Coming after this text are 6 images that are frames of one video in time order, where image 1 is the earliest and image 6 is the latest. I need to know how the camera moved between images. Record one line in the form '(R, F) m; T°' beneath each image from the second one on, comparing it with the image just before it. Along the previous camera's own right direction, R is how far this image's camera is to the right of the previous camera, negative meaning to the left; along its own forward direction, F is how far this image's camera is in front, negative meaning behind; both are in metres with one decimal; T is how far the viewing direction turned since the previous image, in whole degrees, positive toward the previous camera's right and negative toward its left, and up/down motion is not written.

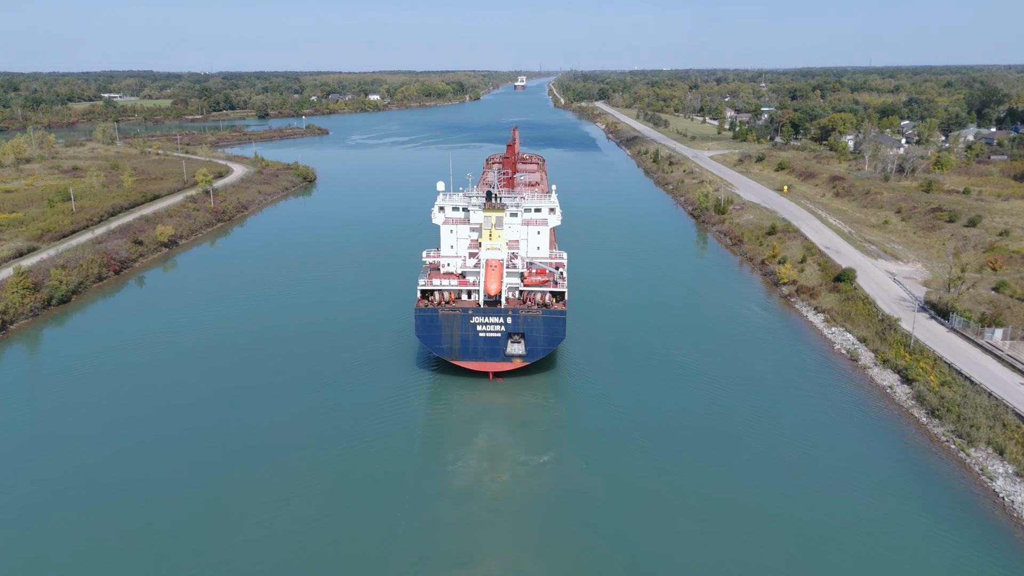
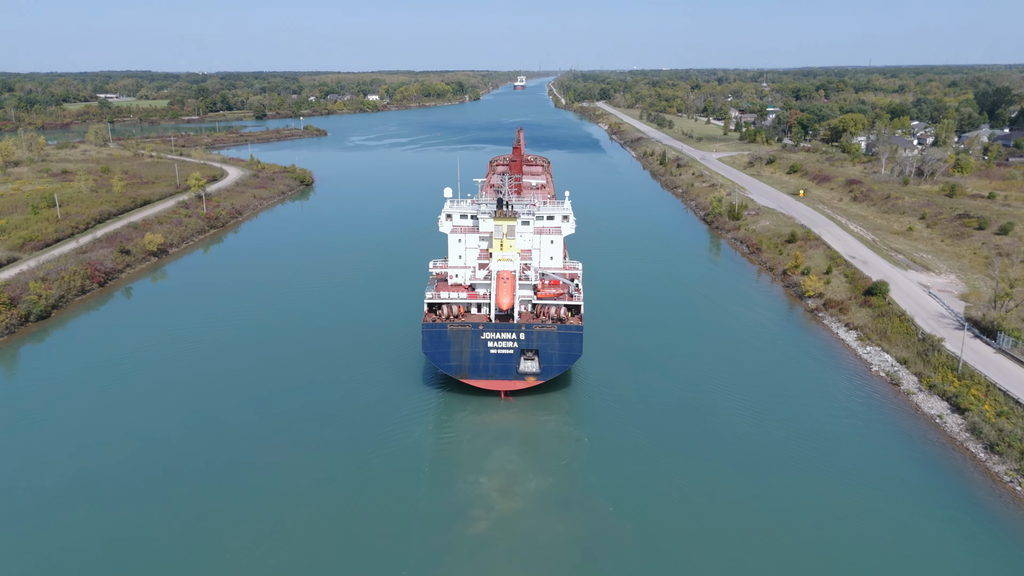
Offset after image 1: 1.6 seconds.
(-0.3, +1.4) m; 0°
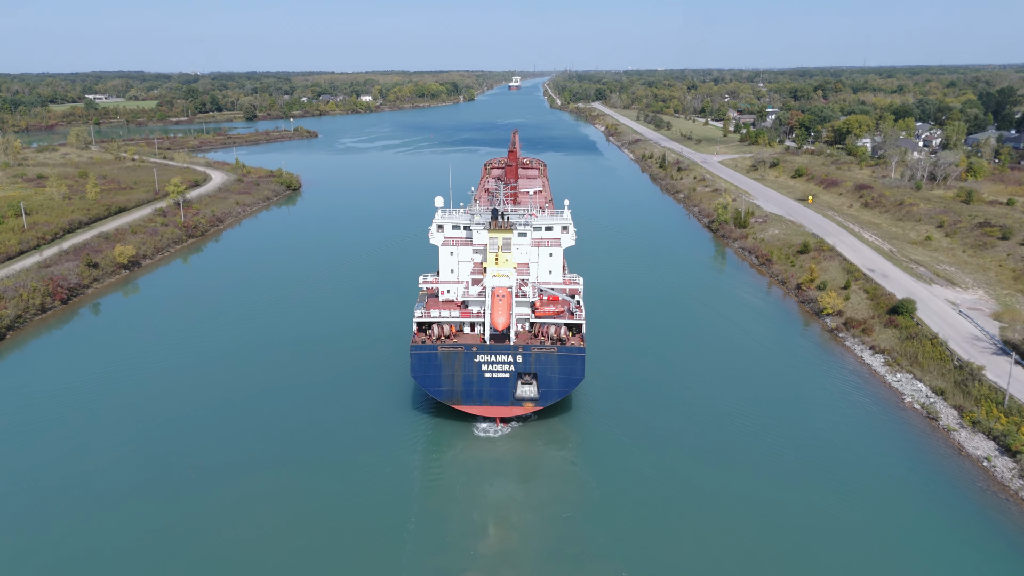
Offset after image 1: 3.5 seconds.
(0.0, +1.7) m; 0°
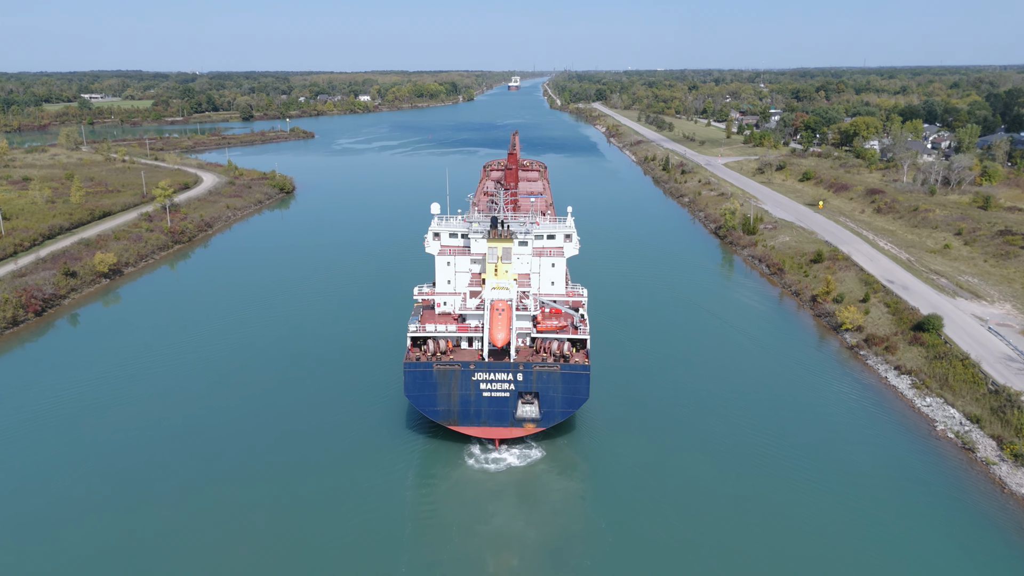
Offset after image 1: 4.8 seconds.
(0.0, +1.2) m; 0°
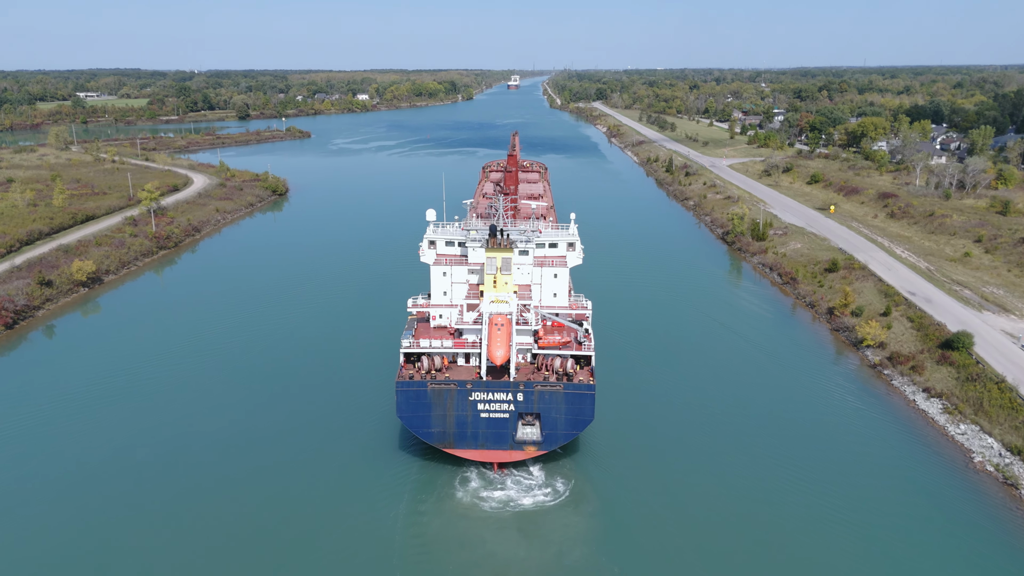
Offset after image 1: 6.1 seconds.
(0.0, +1.2) m; 0°
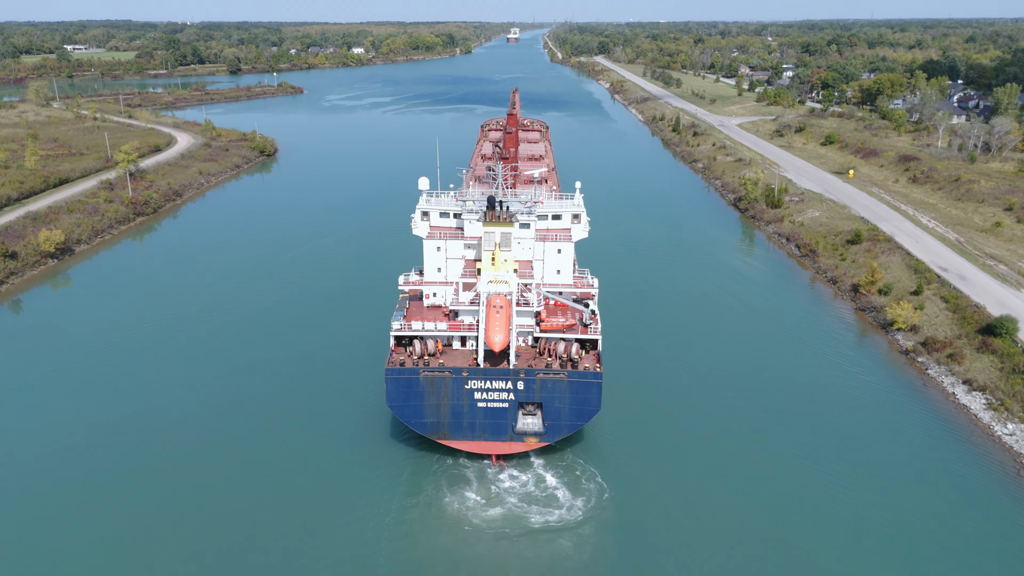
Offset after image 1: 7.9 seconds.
(0.0, +1.6) m; 0°
